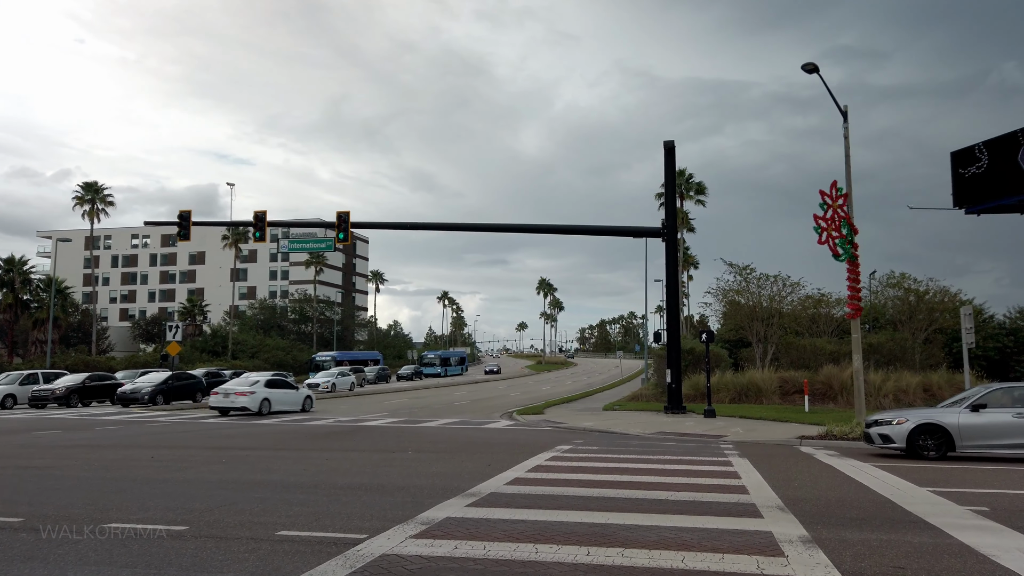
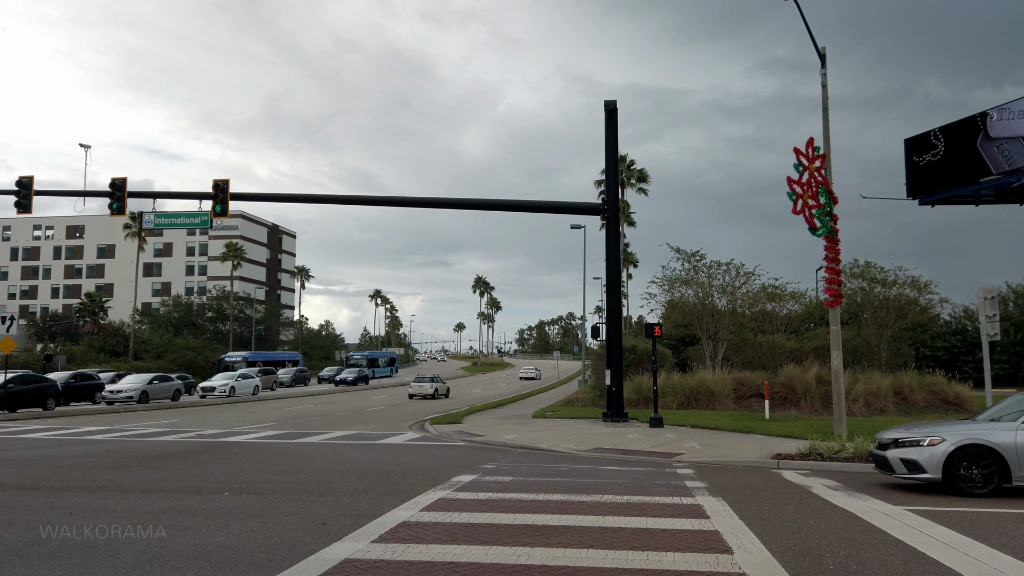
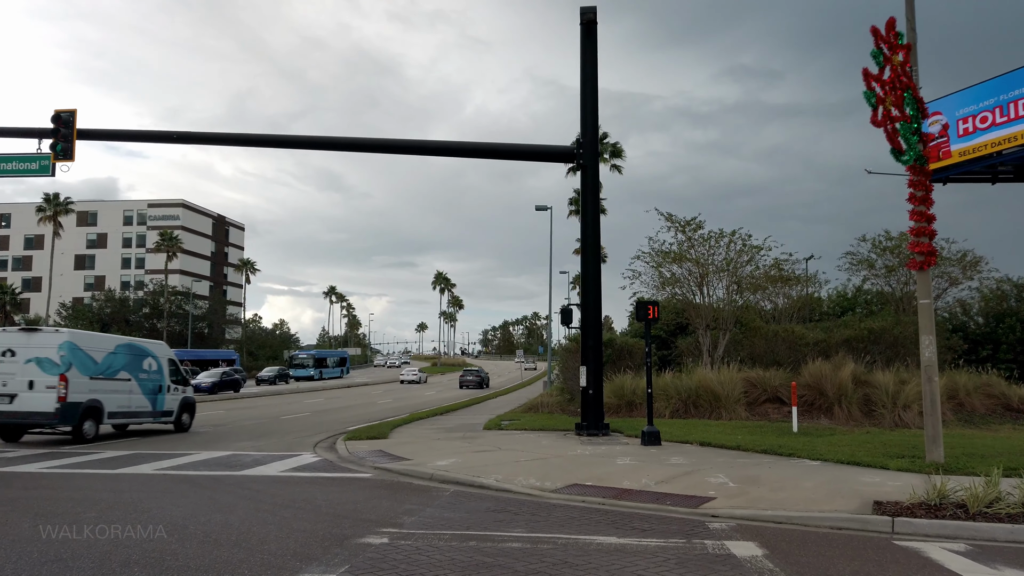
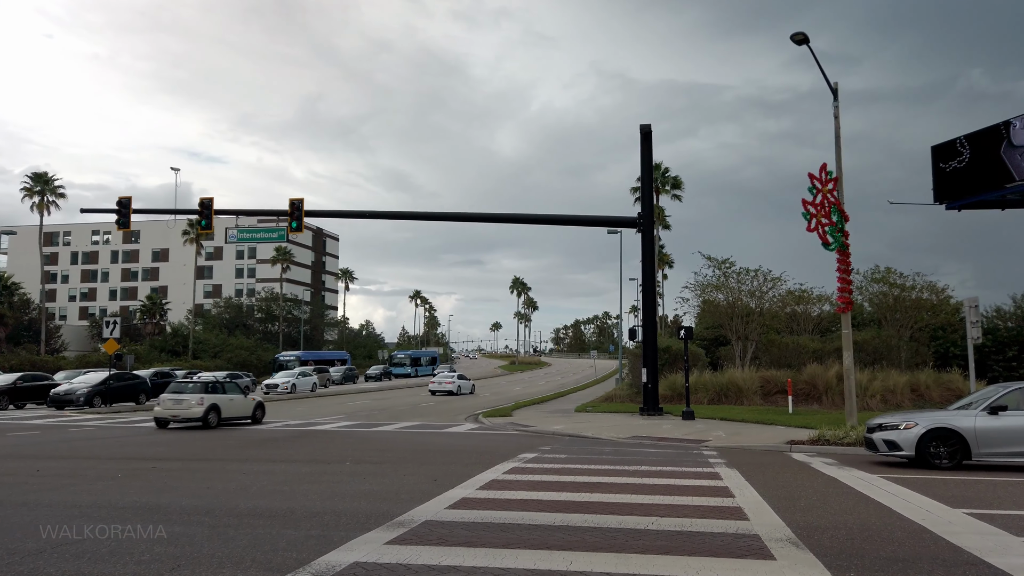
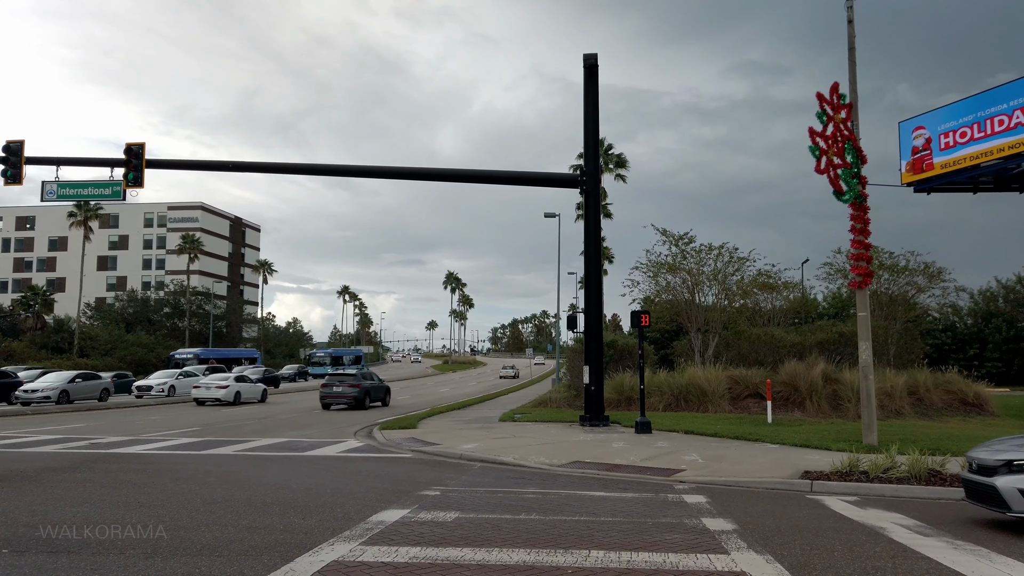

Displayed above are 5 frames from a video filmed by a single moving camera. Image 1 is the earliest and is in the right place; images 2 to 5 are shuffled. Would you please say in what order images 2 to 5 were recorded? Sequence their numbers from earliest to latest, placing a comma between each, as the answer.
4, 2, 5, 3
